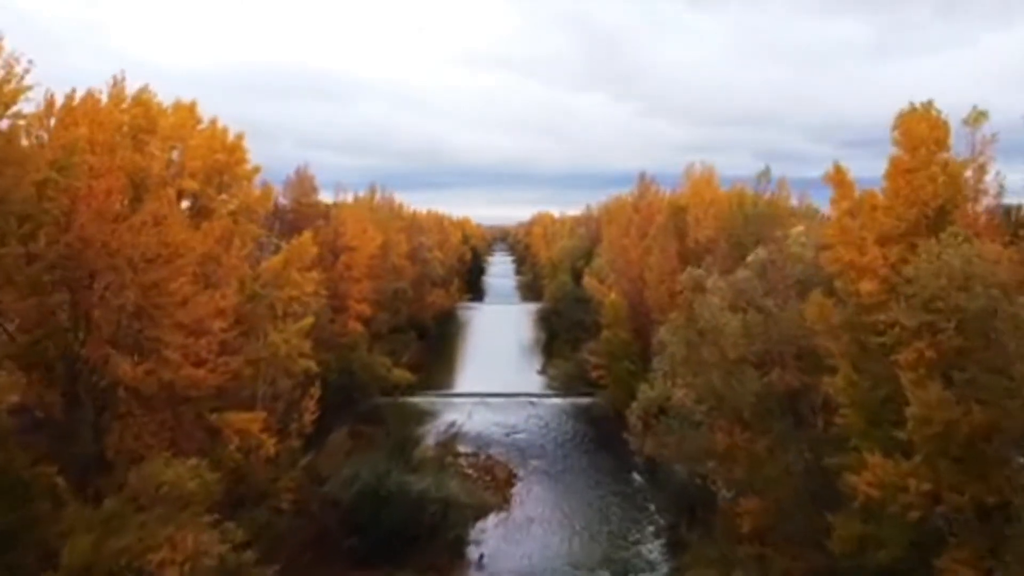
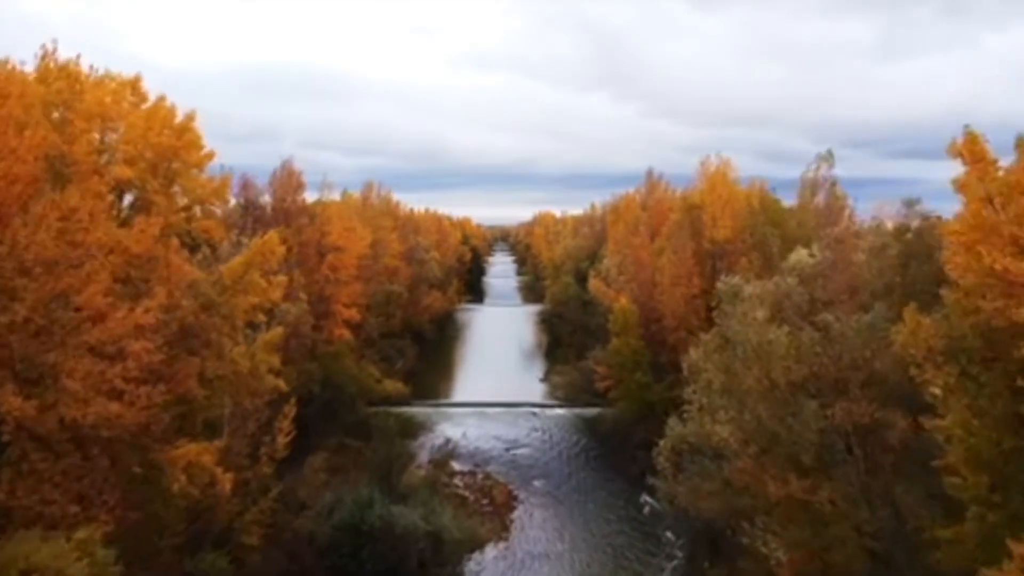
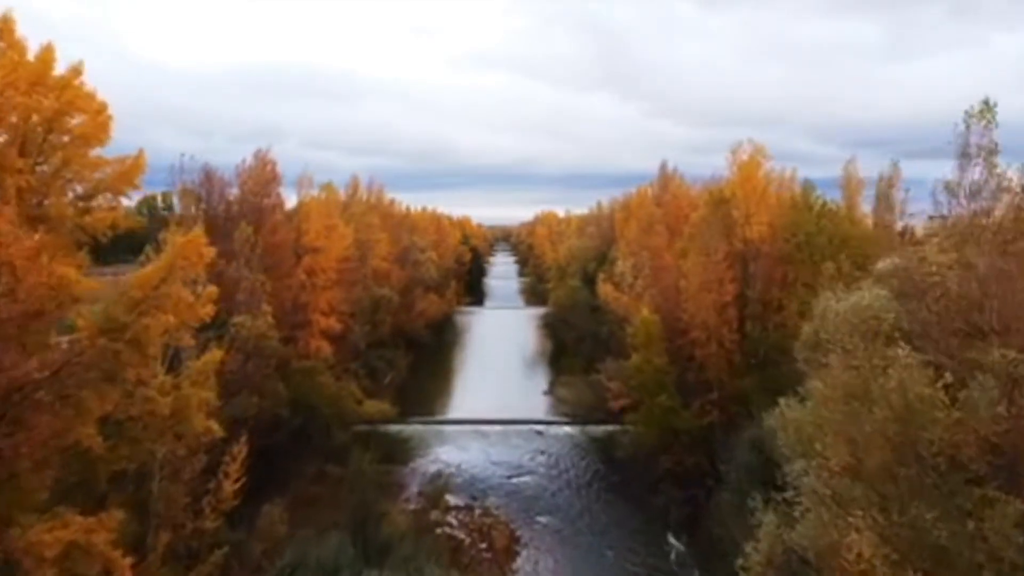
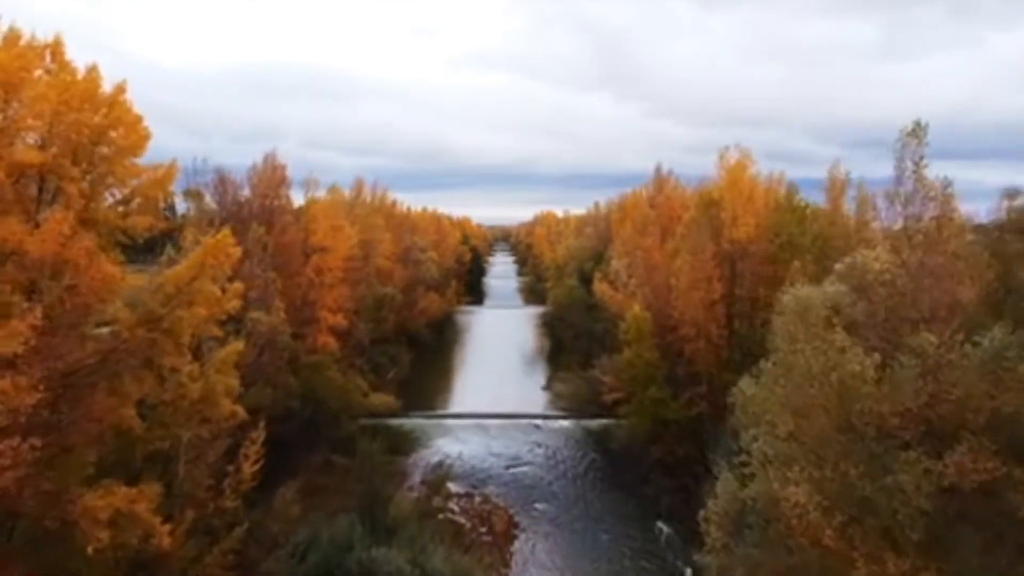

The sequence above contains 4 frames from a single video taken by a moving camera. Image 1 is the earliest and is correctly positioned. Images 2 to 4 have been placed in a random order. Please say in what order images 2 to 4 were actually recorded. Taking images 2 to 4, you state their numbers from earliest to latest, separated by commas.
2, 4, 3
